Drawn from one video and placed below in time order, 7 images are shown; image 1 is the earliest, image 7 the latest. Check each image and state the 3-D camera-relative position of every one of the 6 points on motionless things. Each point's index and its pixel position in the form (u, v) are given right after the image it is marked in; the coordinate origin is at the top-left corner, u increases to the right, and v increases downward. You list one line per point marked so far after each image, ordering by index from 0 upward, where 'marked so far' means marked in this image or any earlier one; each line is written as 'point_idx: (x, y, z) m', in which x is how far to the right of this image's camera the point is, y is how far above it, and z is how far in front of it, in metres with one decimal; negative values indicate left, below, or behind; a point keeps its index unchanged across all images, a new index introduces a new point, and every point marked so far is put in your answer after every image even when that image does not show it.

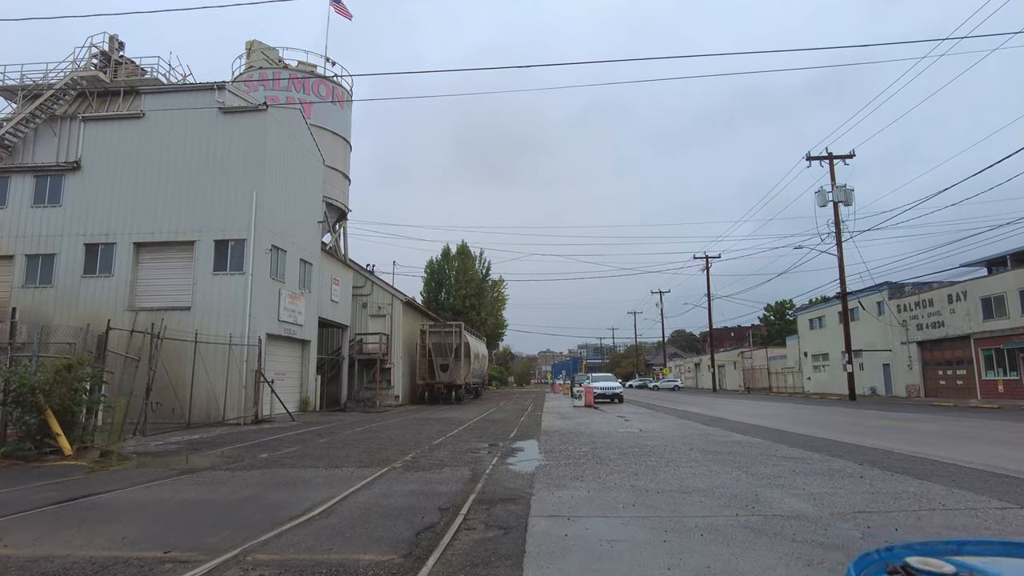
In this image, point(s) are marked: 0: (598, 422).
0: (+2.1, -3.3, +16.1) m
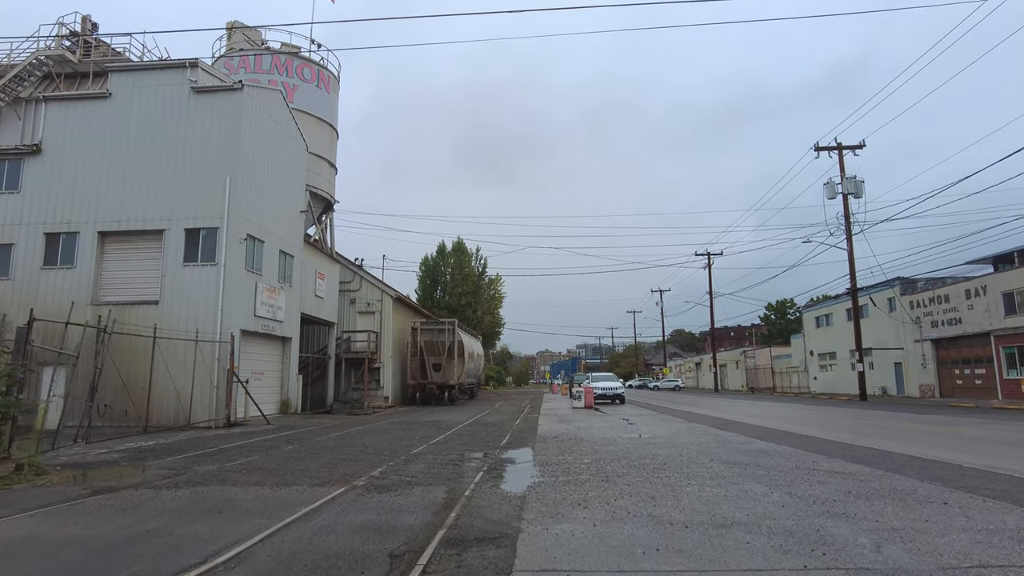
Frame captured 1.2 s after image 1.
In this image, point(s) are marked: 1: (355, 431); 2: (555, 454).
0: (+1.9, -3.1, +14.6) m
1: (-3.4, -3.1, +14.4) m
2: (+0.6, -2.4, +9.5) m
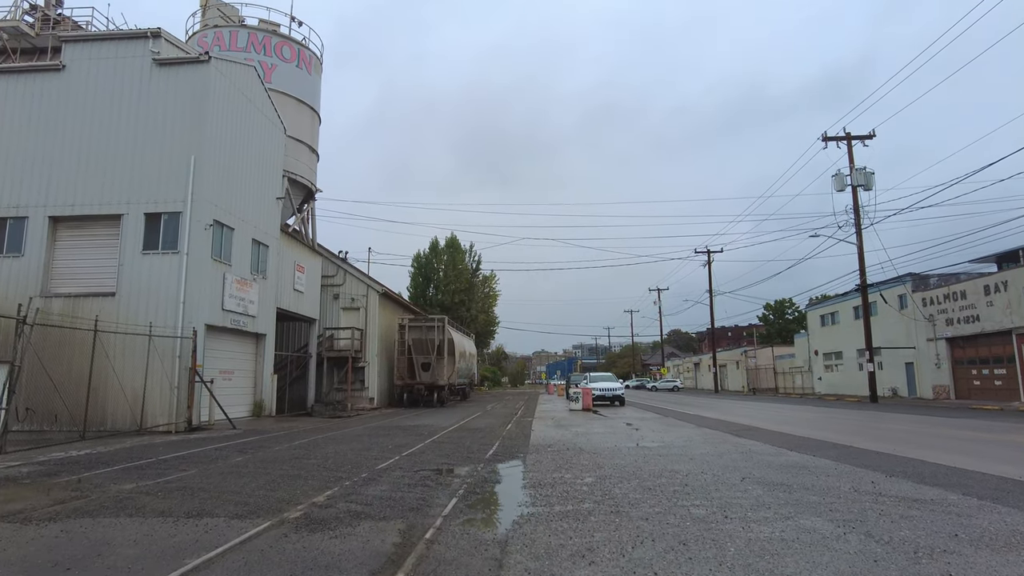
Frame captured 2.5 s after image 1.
0: (+1.7, -2.8, +13.0) m
1: (-3.6, -2.9, +12.7) m
2: (+0.4, -2.1, +7.8) m
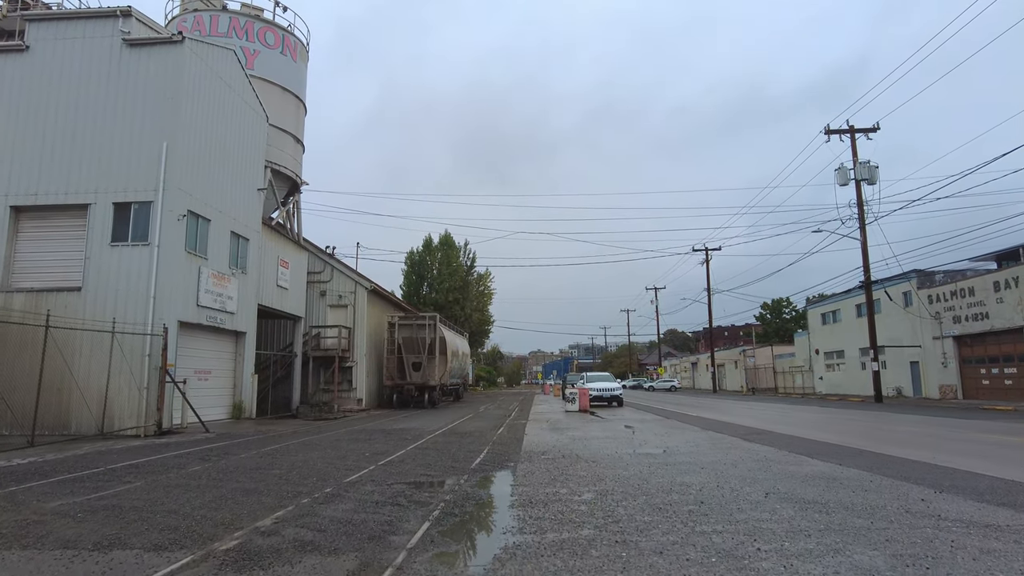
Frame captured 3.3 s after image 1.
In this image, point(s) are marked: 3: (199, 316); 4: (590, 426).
0: (+1.6, -2.7, +12.0) m
1: (-3.7, -2.7, +11.7) m
2: (+0.3, -2.0, +6.8) m
3: (-8.2, -0.7, +17.3) m
4: (+1.8, -3.2, +15.4) m
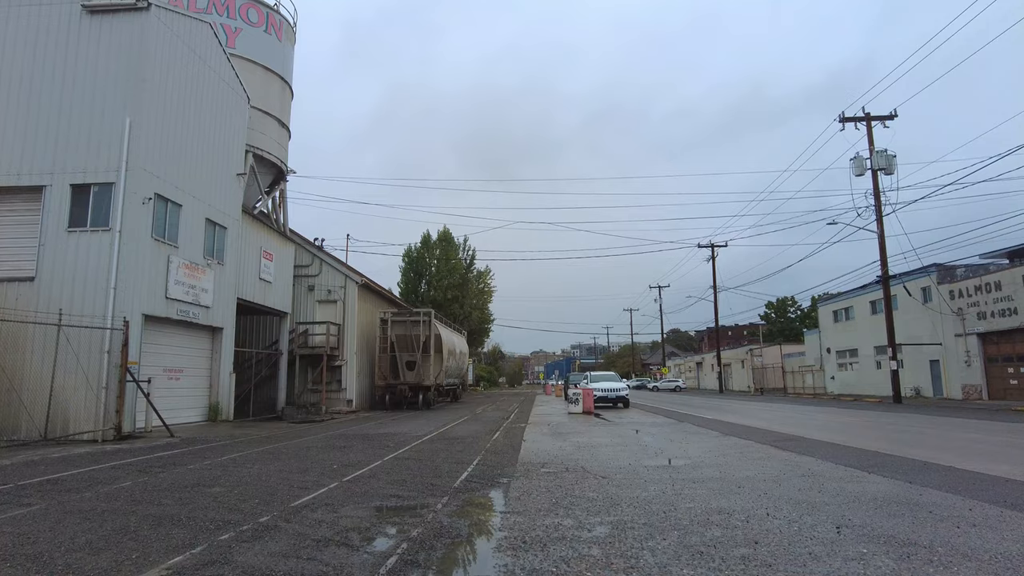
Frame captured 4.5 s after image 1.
0: (+1.5, -2.5, +10.5) m
1: (-3.8, -2.5, +10.2) m
2: (+0.2, -1.8, +5.3) m
3: (-8.2, -0.5, +15.8) m
4: (+1.8, -3.0, +13.9) m
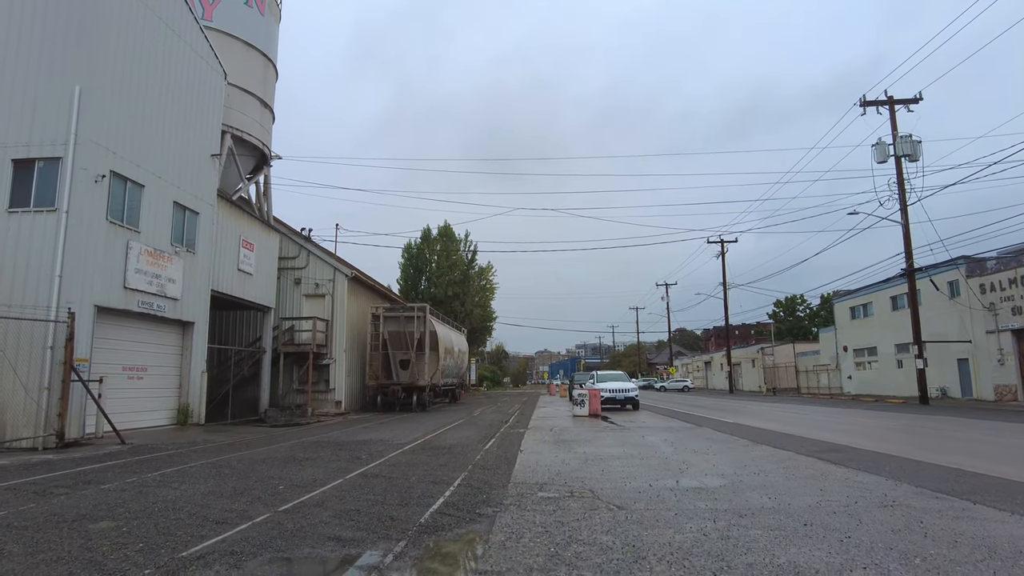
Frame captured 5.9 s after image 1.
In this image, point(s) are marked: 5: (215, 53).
0: (+1.4, -2.2, +8.8) m
1: (-3.9, -2.3, +8.5) m
2: (+0.1, -1.5, +3.6) m
3: (-8.3, -0.3, +14.2) m
4: (+1.7, -2.7, +12.2) m
5: (-8.4, +6.6, +18.8) m
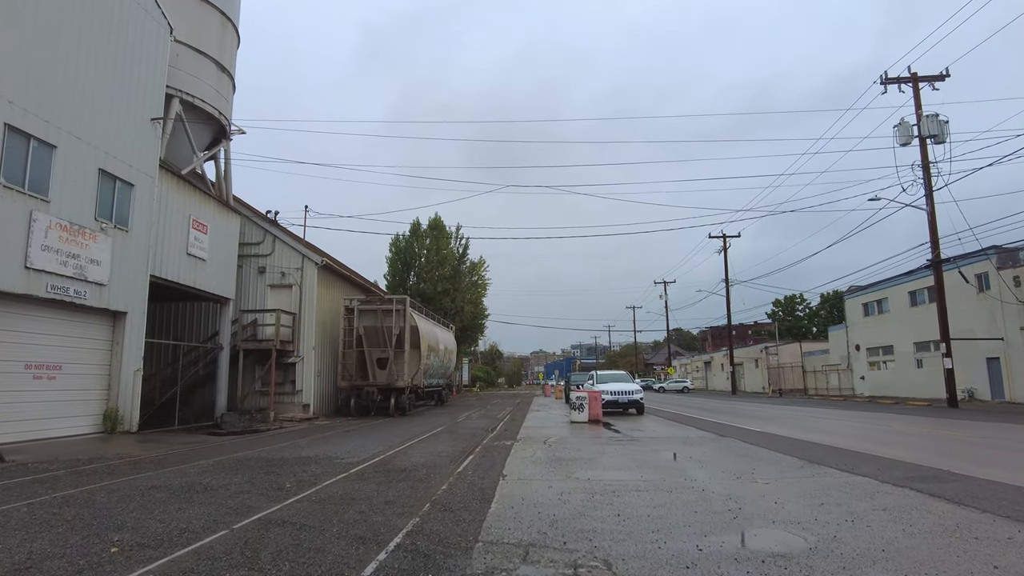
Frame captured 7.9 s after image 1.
0: (+1.2, -1.9, +6.3) m
1: (-4.1, -1.9, +6.0) m
2: (-0.1, -1.2, +1.1) m
3: (-8.5, +0.1, +11.7) m
4: (+1.5, -2.4, +9.7) m
5: (-8.7, +7.0, +16.2) m
